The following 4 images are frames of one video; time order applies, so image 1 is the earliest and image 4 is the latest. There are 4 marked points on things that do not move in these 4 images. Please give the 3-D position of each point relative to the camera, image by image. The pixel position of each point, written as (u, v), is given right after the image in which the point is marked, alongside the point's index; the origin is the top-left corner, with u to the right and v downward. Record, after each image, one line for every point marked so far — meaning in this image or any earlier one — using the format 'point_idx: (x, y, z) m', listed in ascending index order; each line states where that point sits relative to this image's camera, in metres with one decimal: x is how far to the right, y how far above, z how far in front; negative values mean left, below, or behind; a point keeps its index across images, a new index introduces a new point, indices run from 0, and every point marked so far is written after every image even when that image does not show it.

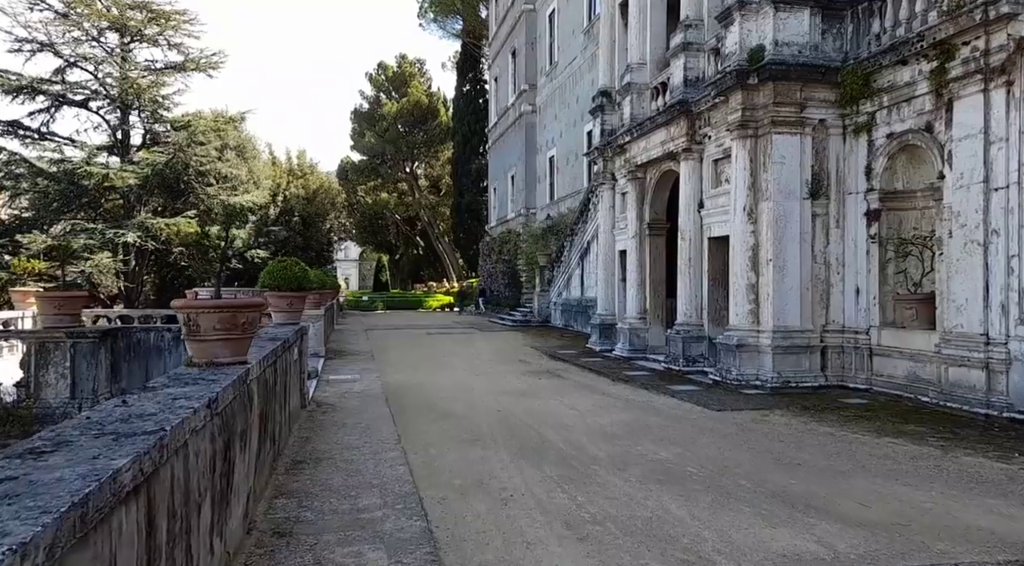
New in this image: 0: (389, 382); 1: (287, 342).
0: (-1.6, -1.3, +10.9) m
1: (-1.9, -0.5, +6.8) m
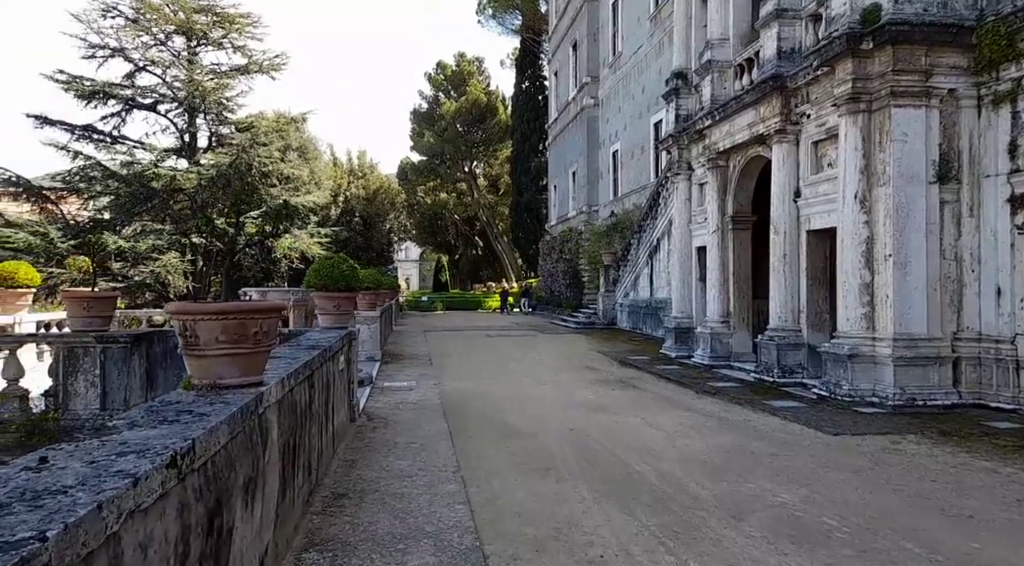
0: (-0.8, -1.3, +9.9) m
1: (-1.3, -0.5, +5.9) m
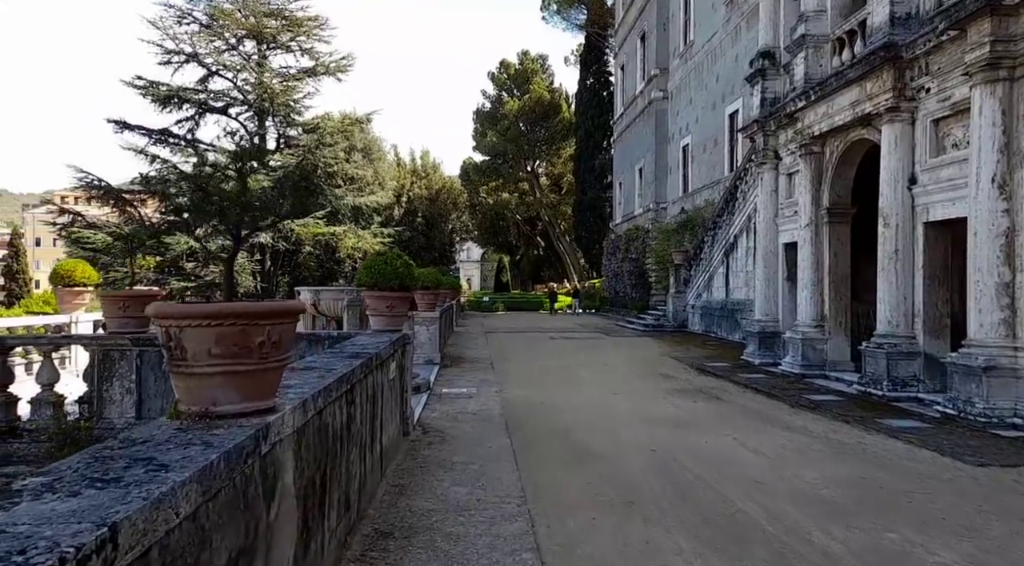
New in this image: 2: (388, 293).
0: (0.0, -1.3, +9.0) m
1: (-0.8, -0.5, +5.1) m
2: (-1.1, -0.1, +7.1) m
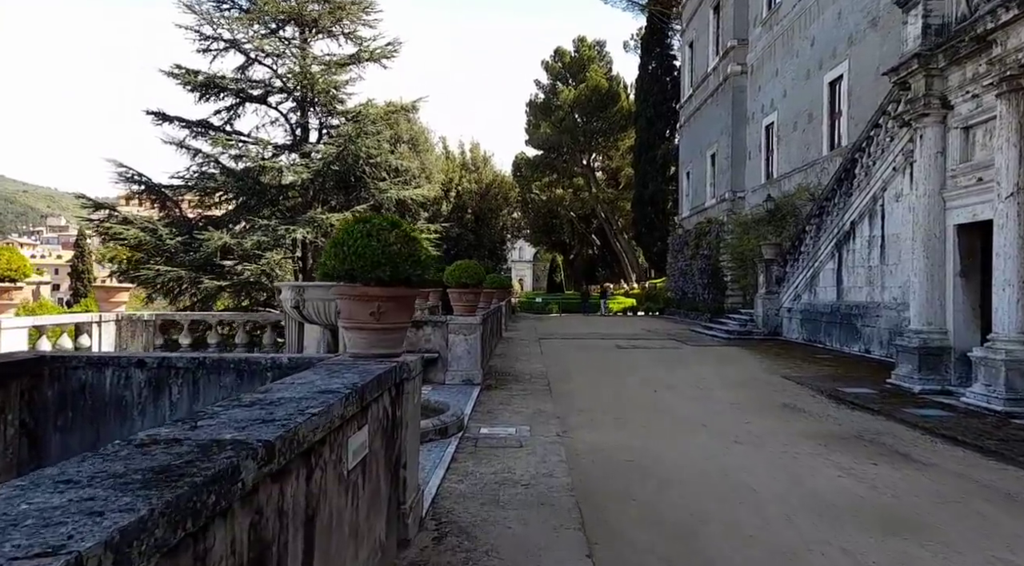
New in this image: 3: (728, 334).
0: (+0.5, -1.3, +5.9) m
1: (-0.6, -0.4, +2.0) m
2: (-0.7, 0.0, +4.1) m
3: (+4.9, -1.2, +18.3) m
